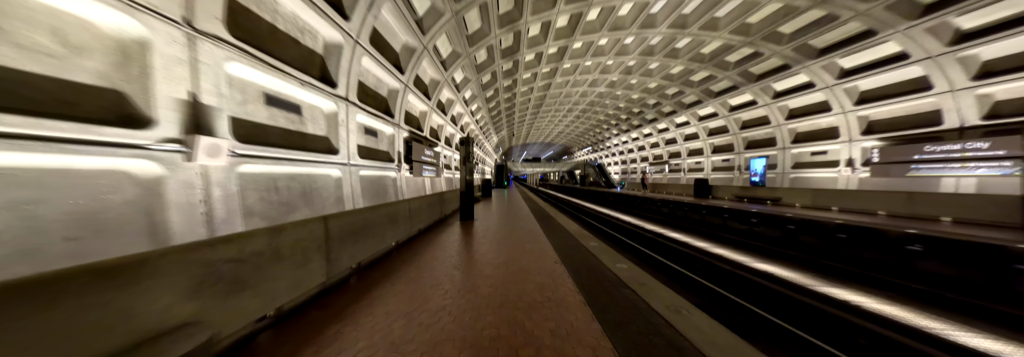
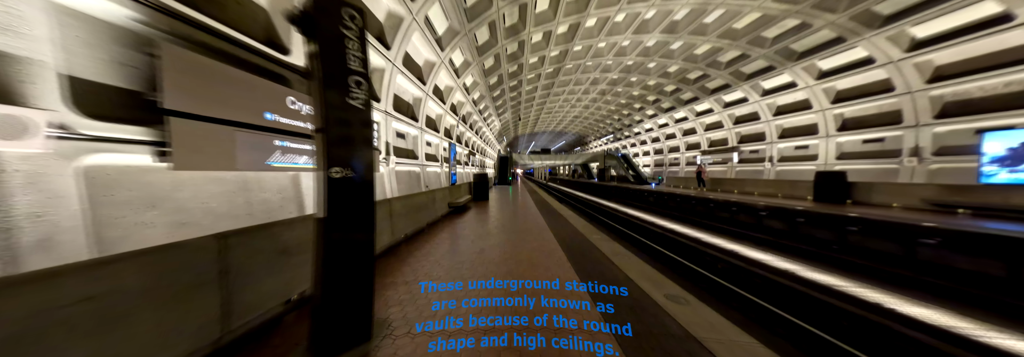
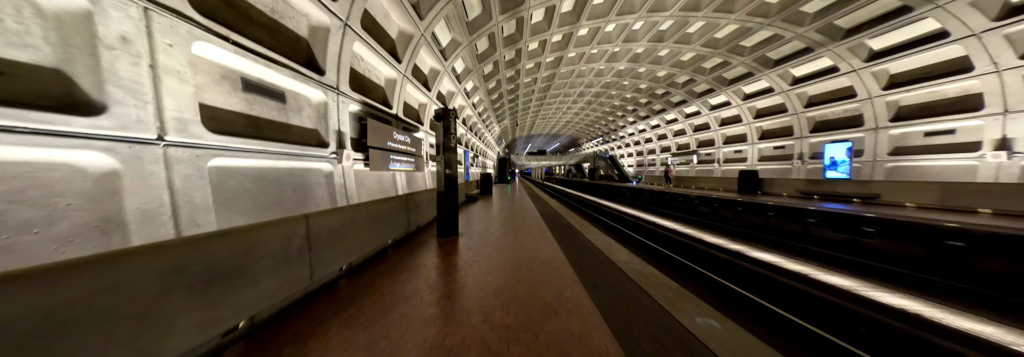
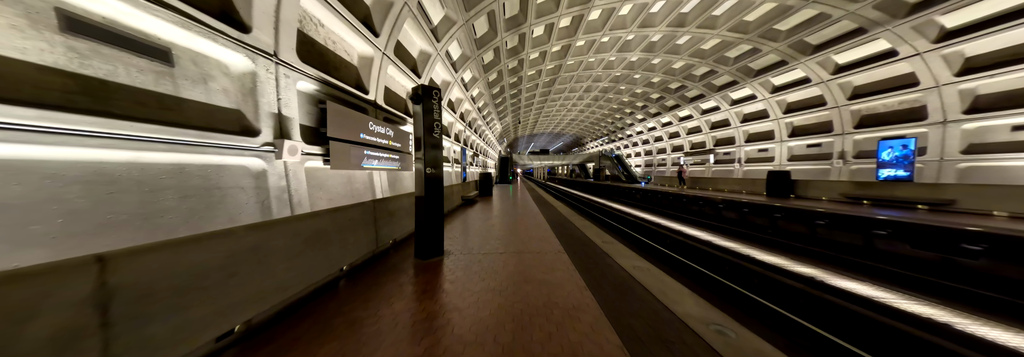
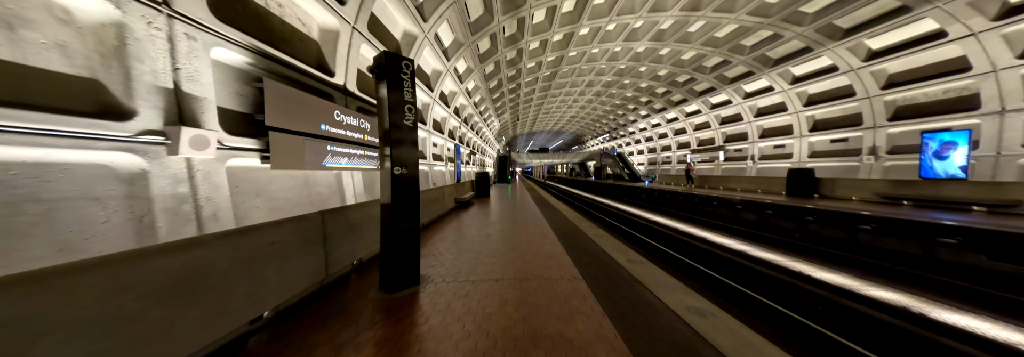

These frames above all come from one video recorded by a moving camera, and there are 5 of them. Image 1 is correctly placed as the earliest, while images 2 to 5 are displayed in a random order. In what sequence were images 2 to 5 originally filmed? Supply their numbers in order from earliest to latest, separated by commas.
3, 4, 5, 2
